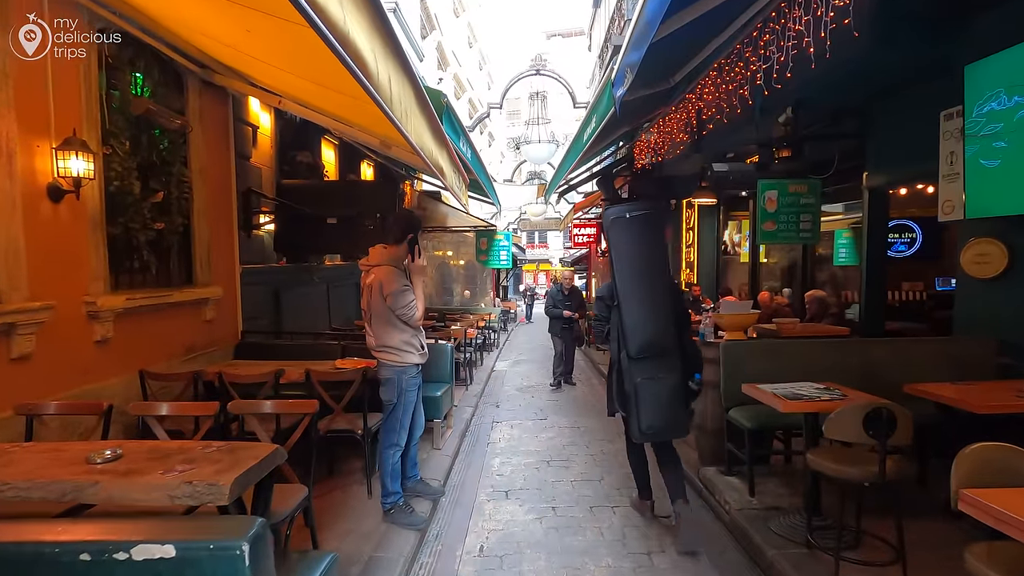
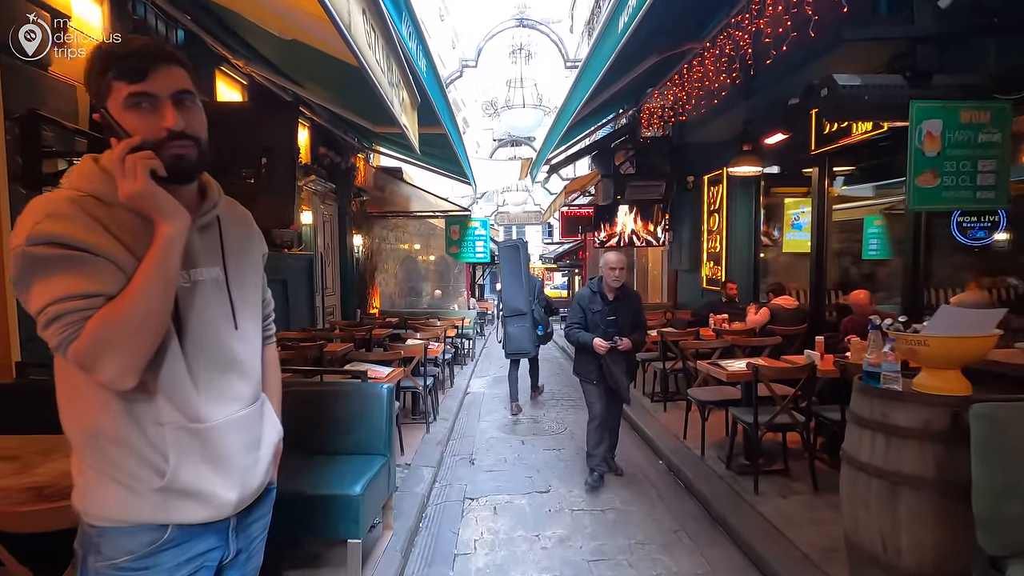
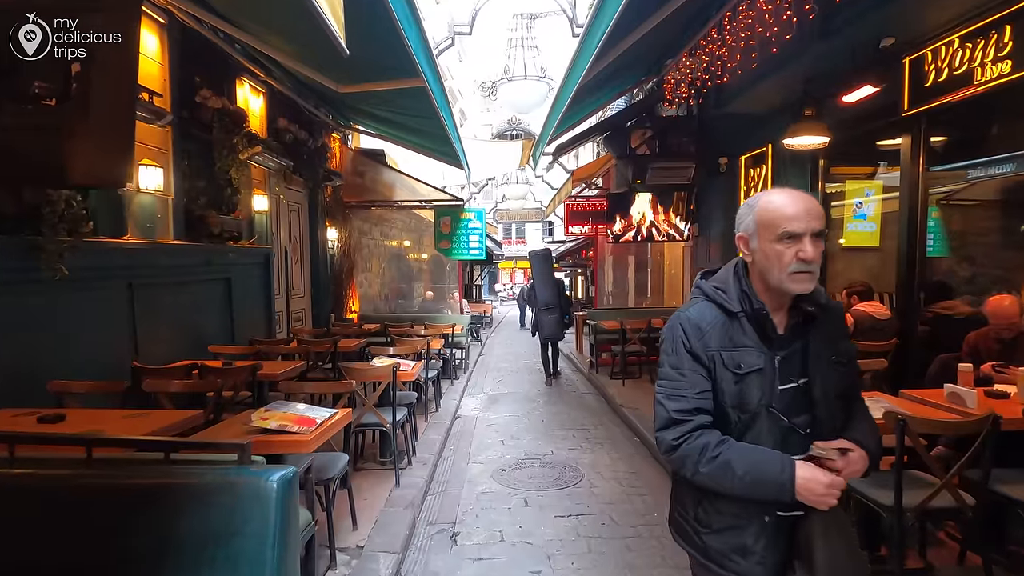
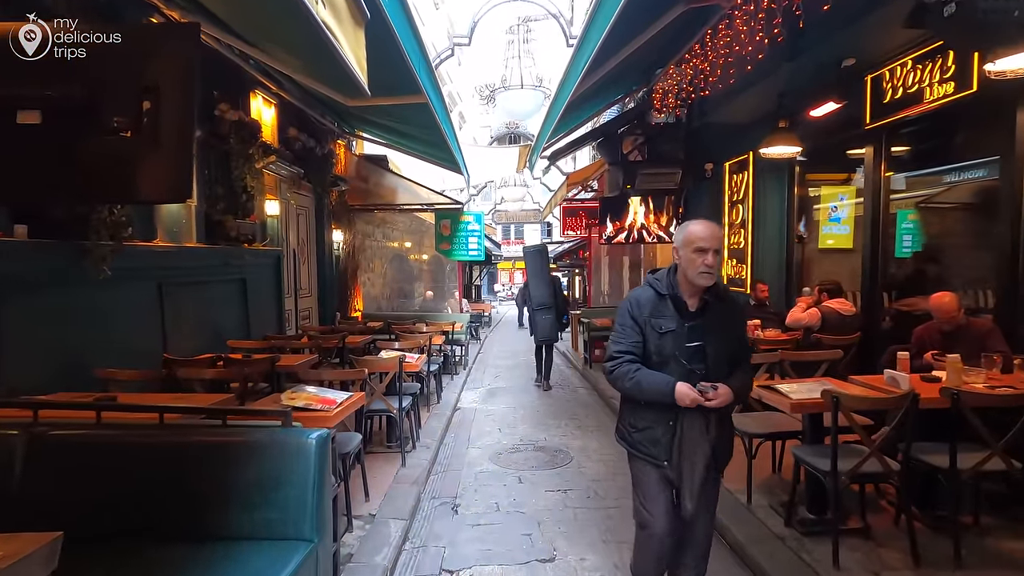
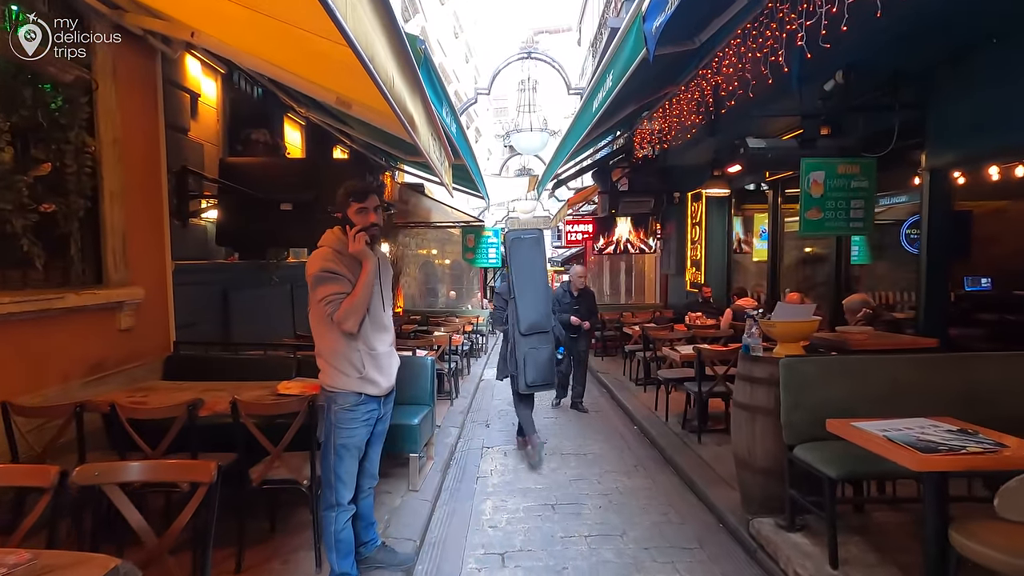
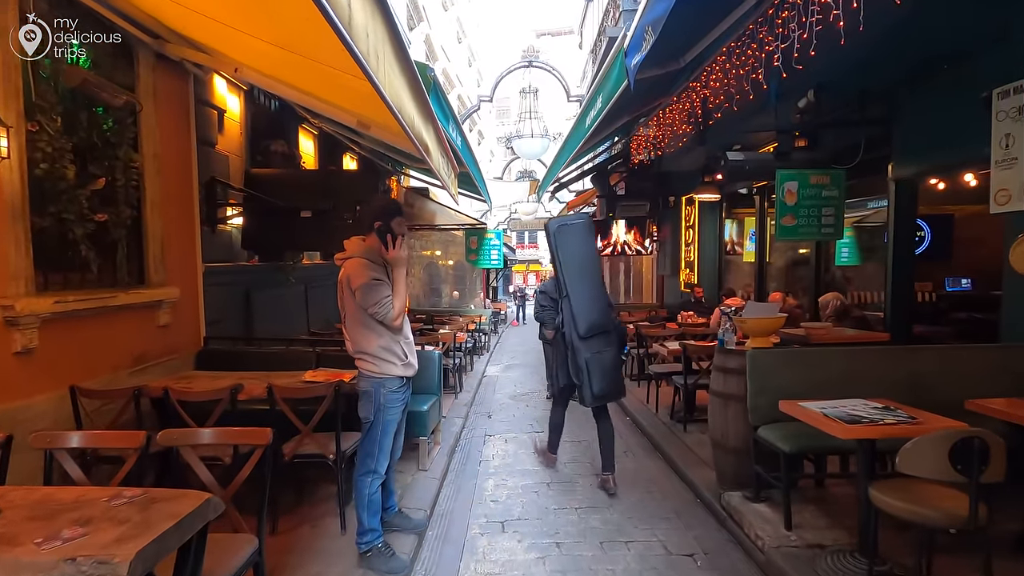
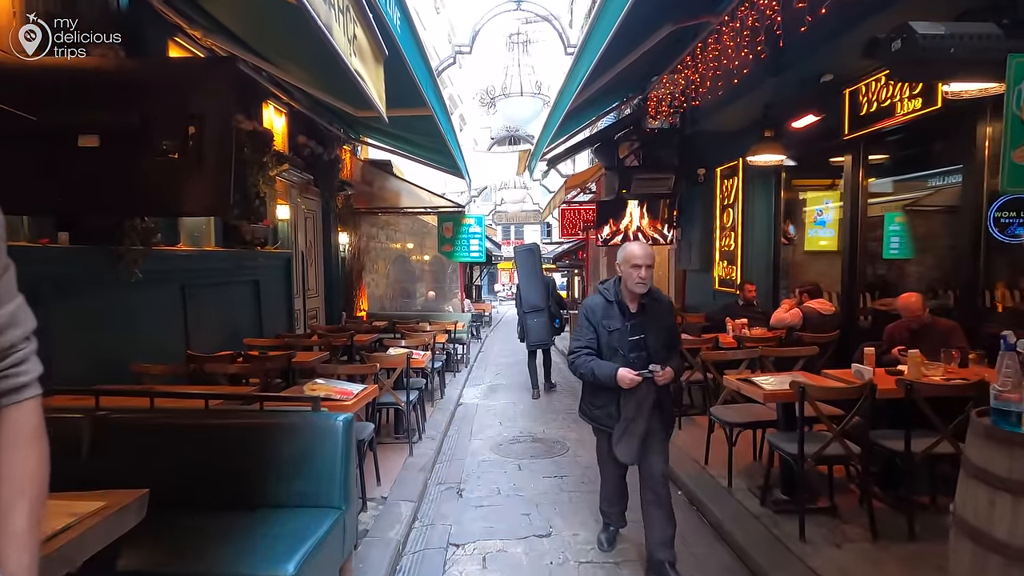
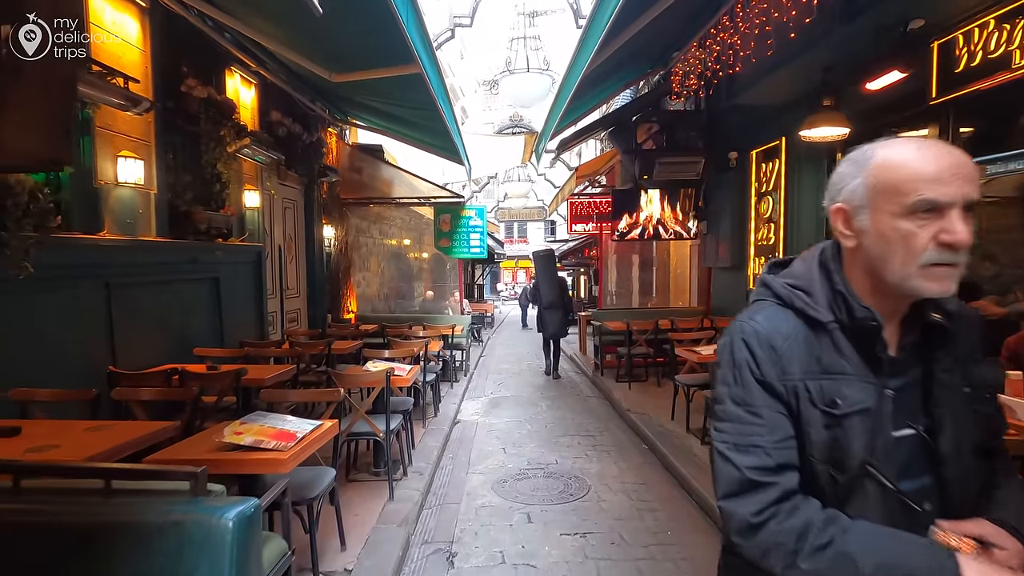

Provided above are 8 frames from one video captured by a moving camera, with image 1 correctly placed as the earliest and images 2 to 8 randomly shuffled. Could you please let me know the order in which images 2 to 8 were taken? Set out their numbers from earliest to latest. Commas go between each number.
6, 5, 2, 7, 4, 3, 8
